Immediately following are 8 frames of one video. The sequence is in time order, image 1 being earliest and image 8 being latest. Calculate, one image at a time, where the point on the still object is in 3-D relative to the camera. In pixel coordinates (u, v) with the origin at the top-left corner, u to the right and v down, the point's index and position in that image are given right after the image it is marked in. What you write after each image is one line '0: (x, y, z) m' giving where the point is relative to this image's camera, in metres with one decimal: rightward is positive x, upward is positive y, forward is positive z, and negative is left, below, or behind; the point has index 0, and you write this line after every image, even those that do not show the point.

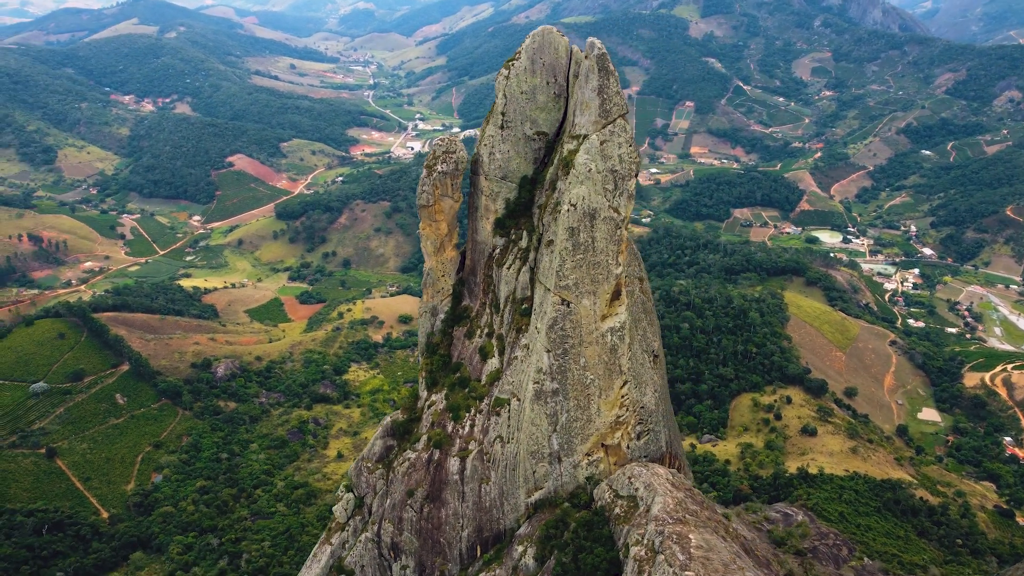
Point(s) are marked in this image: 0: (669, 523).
0: (+3.5, -5.3, +18.5) m
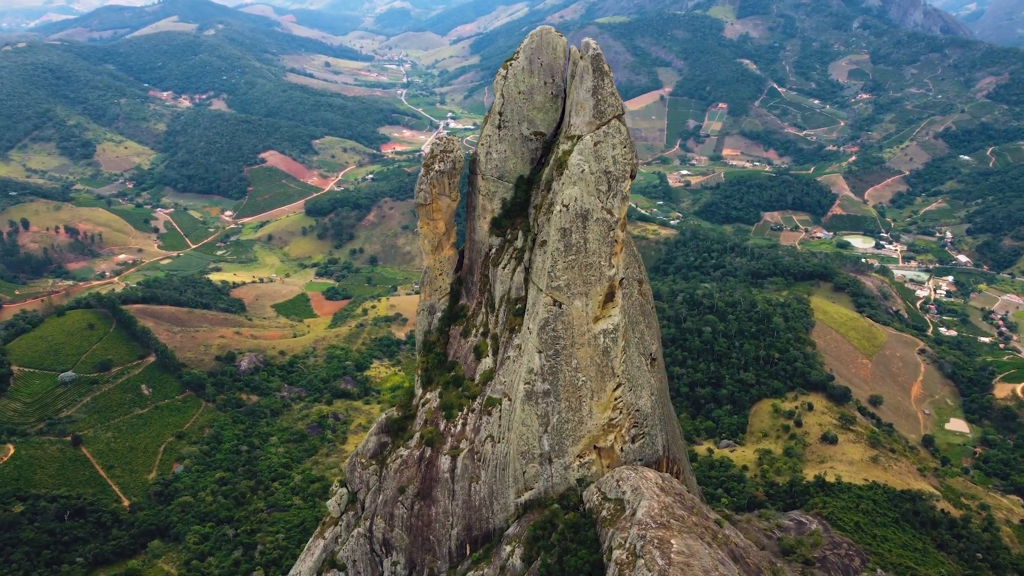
0: (+3.1, -5.4, +18.4) m
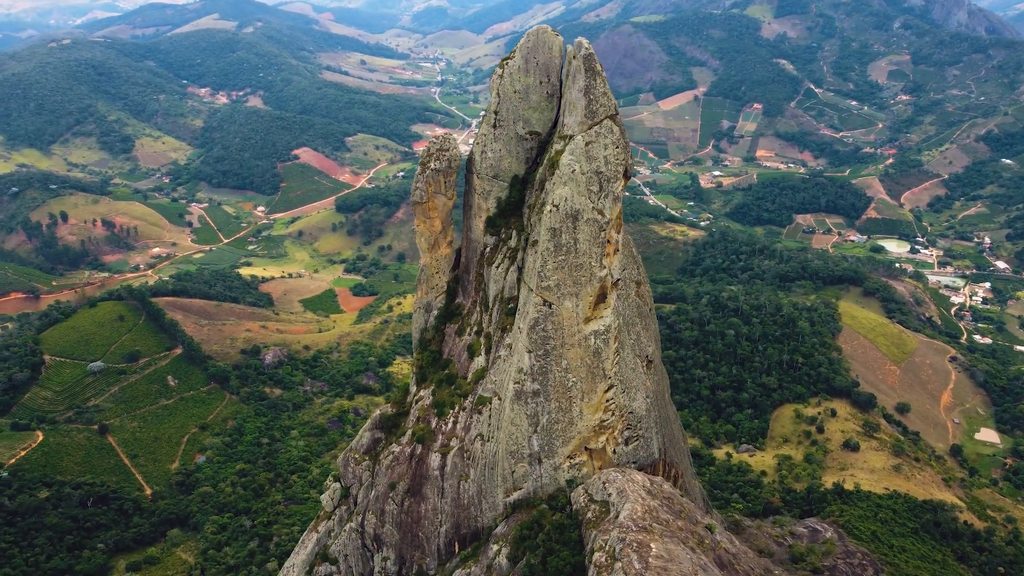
0: (+2.7, -5.4, +18.3) m
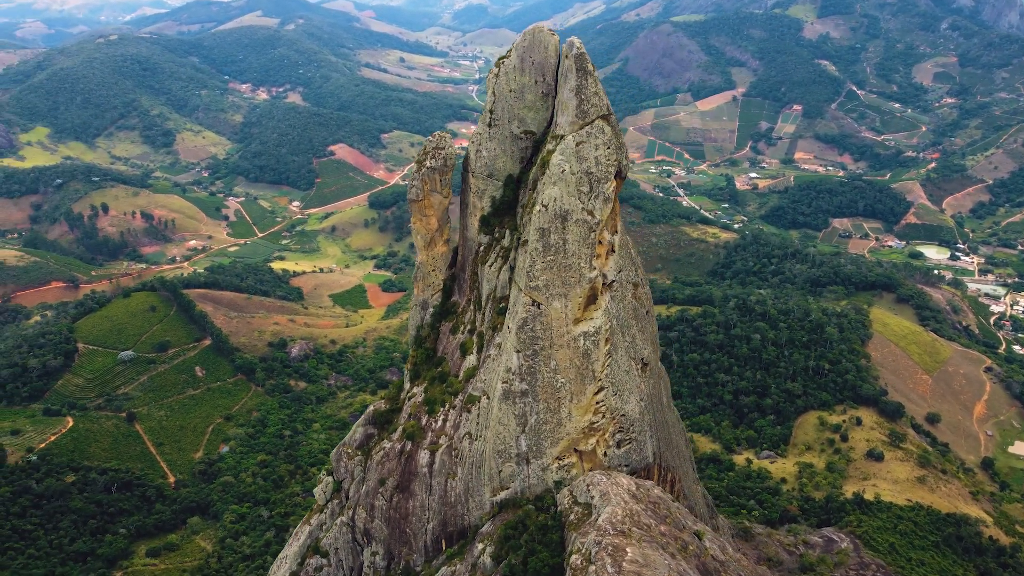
0: (+2.2, -5.5, +18.1) m
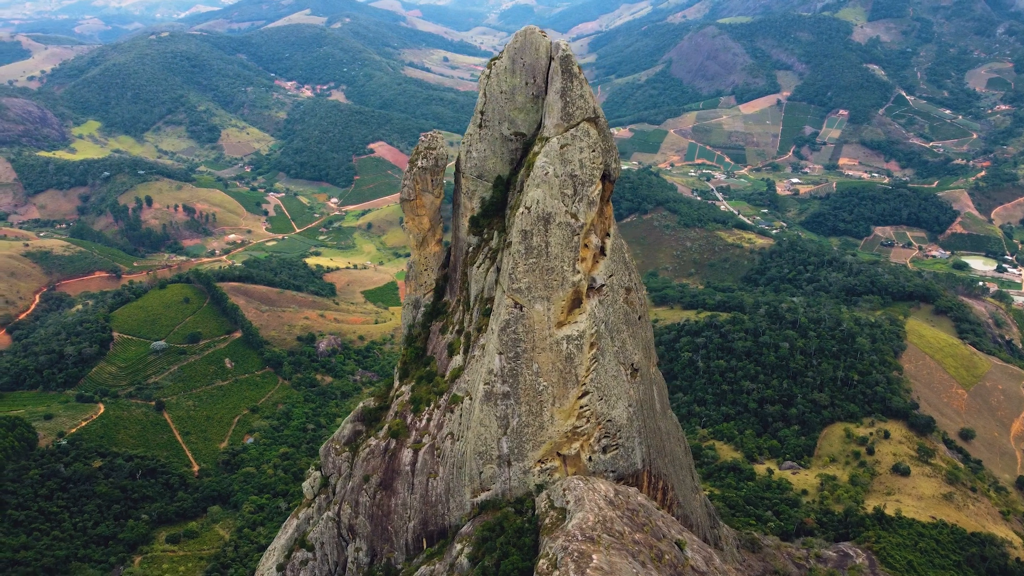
0: (+1.5, -5.6, +18.0) m
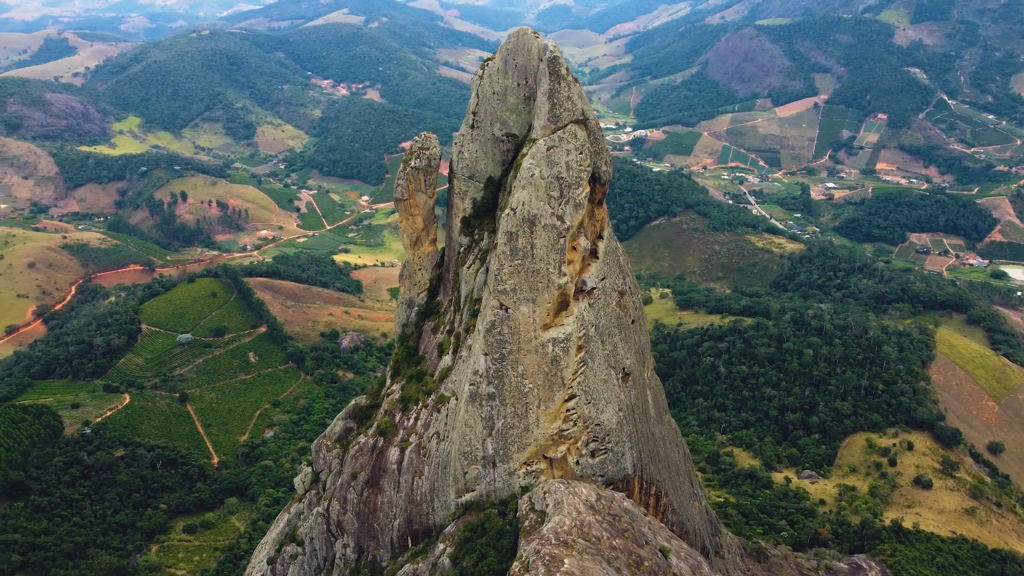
0: (+0.9, -5.6, +17.9) m
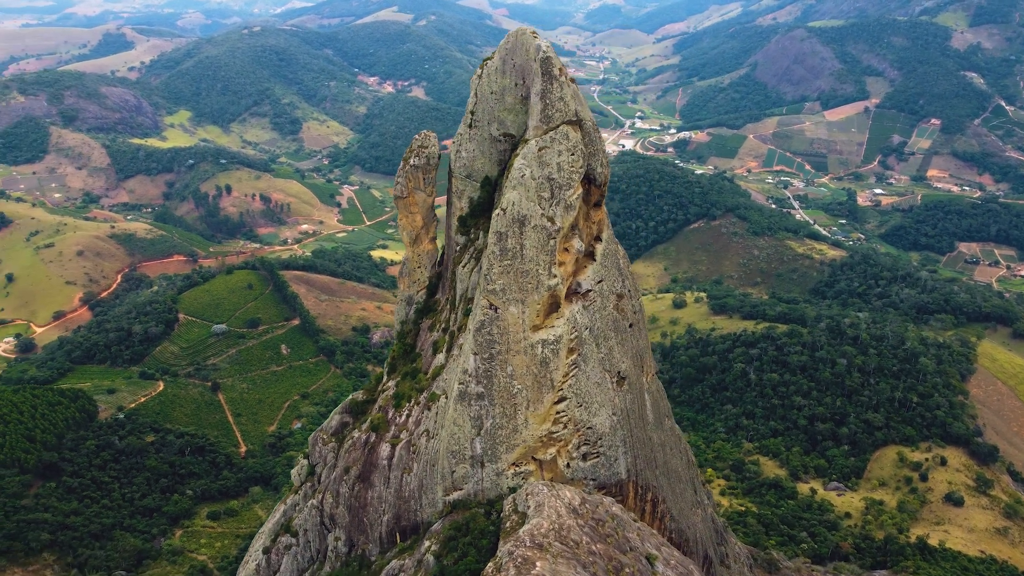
0: (+0.3, -5.7, +17.8) m
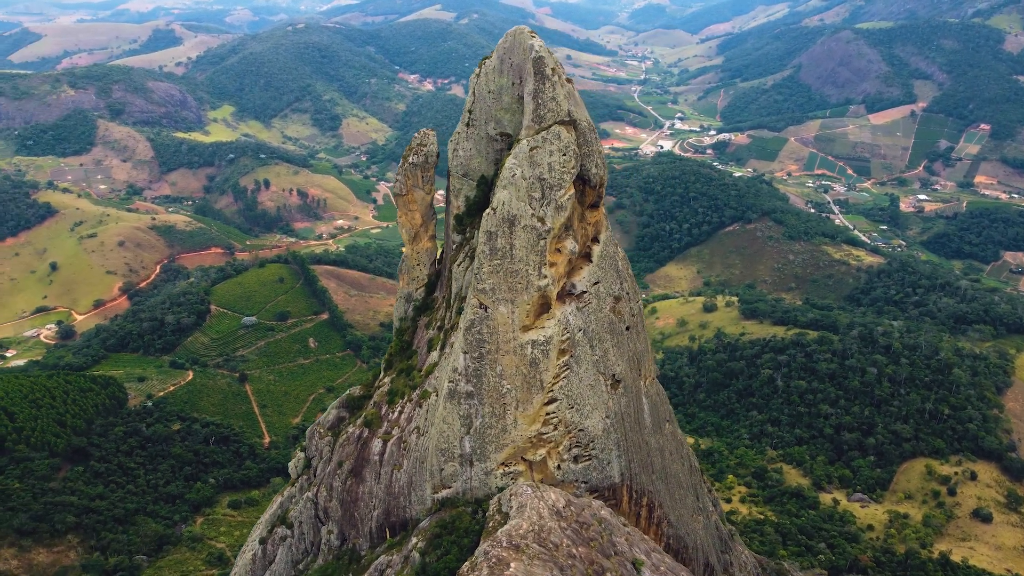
0: (-0.2, -5.7, +17.8) m
